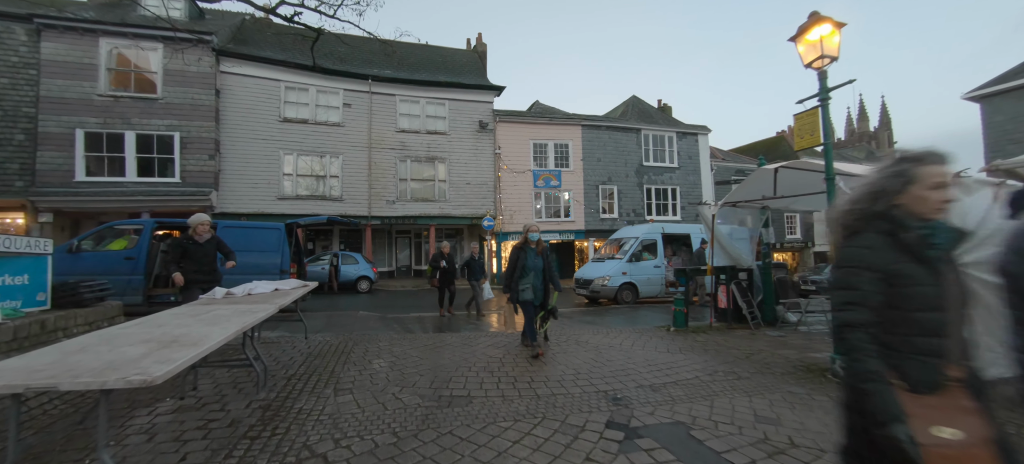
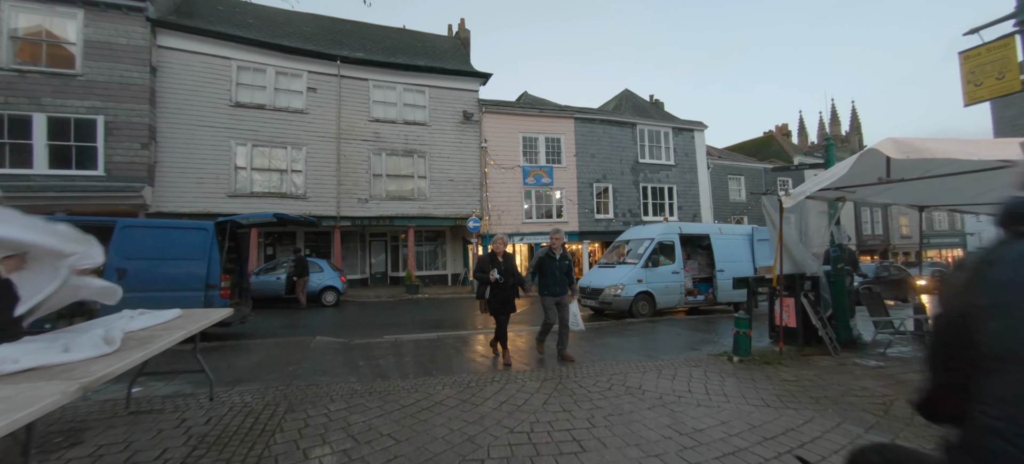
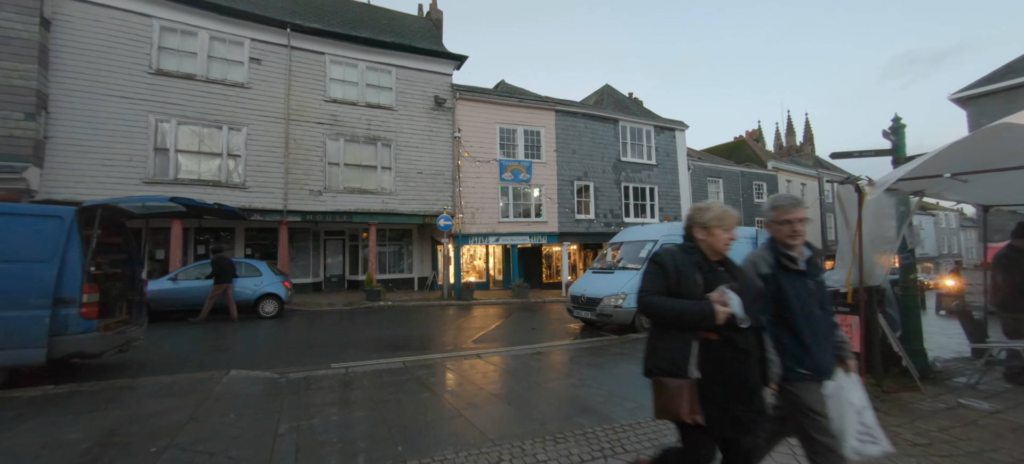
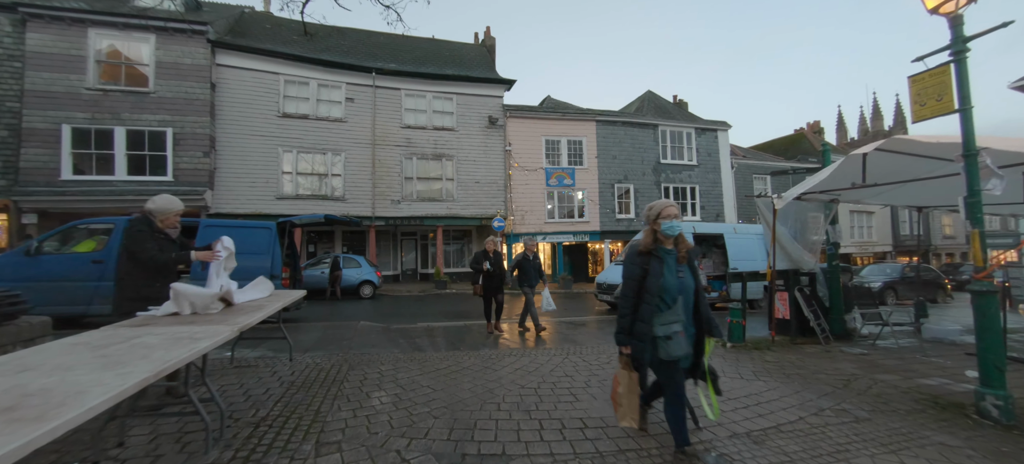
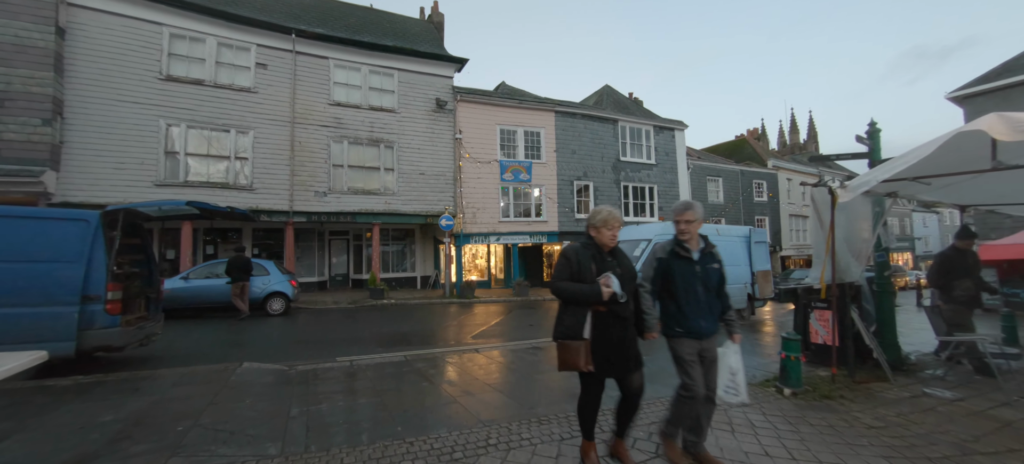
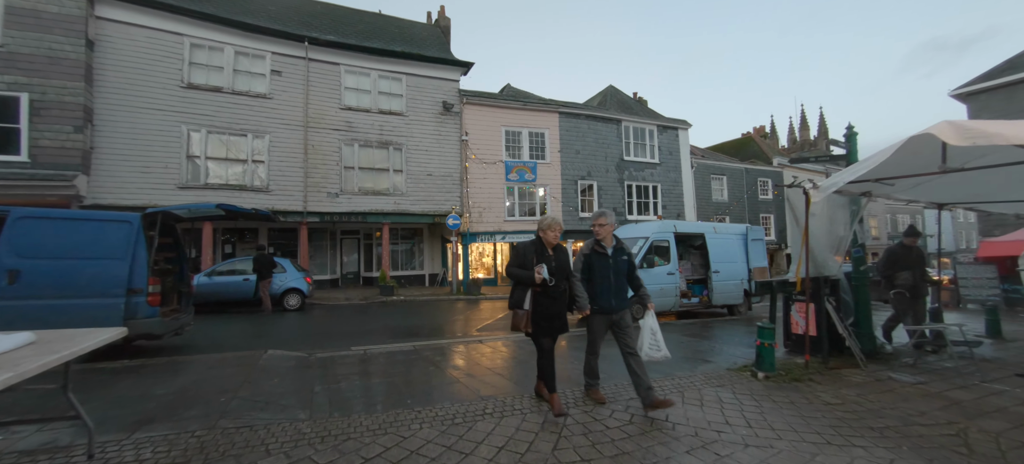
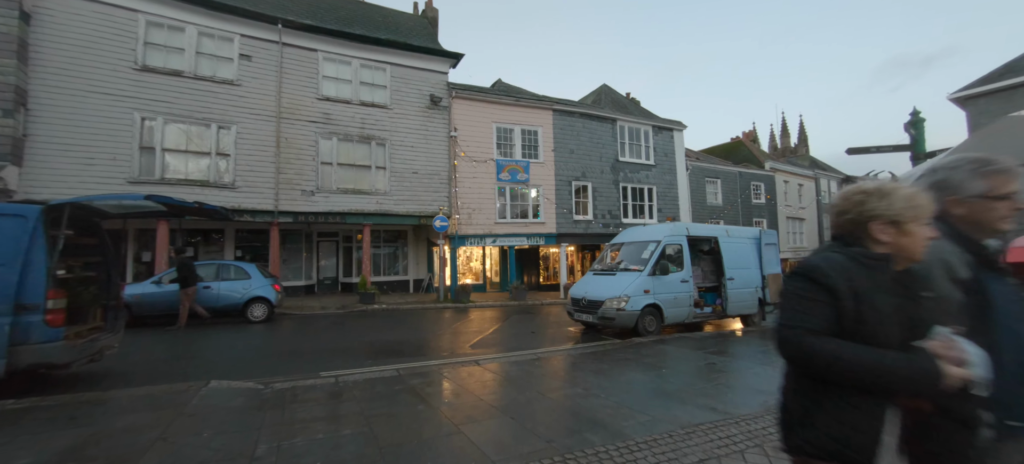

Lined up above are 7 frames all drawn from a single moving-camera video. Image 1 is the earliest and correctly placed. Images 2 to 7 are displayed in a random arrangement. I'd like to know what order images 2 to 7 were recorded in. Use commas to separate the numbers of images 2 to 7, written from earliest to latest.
4, 2, 6, 5, 3, 7
